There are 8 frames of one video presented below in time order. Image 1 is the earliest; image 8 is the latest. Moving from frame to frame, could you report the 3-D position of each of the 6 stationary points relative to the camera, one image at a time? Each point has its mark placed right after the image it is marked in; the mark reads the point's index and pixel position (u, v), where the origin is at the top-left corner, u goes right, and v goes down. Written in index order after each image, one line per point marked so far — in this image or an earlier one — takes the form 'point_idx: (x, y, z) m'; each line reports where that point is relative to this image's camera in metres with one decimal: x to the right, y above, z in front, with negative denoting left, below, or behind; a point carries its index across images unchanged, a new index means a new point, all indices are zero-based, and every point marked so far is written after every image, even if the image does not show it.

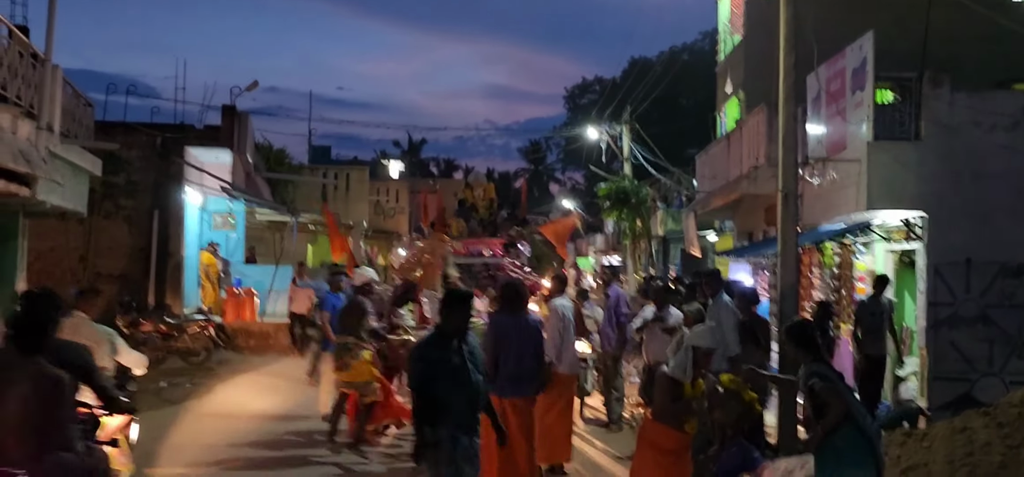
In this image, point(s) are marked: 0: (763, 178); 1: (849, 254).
0: (+2.9, +0.7, +10.6) m
1: (+4.2, -0.2, +11.4) m
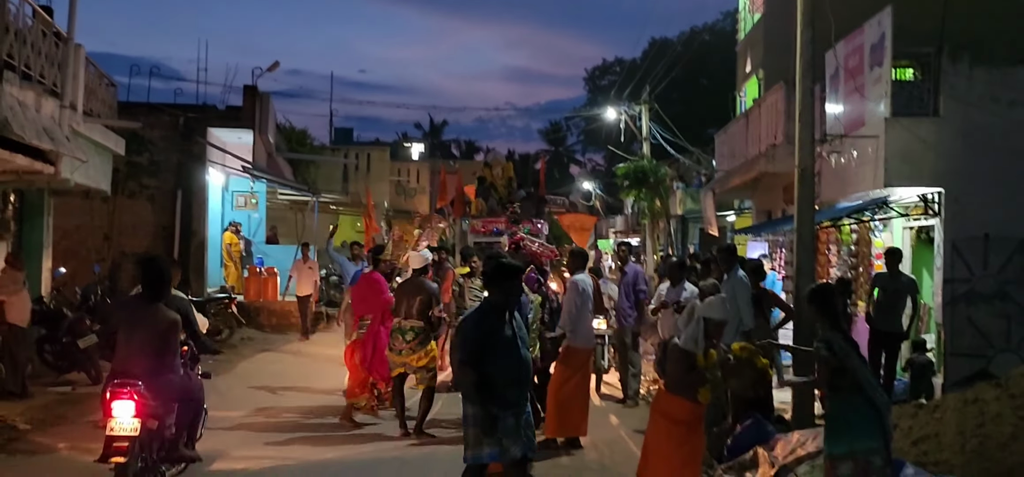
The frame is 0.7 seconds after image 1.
0: (+3.1, +1.0, +10.6) m
1: (+4.5, +0.1, +11.4) m
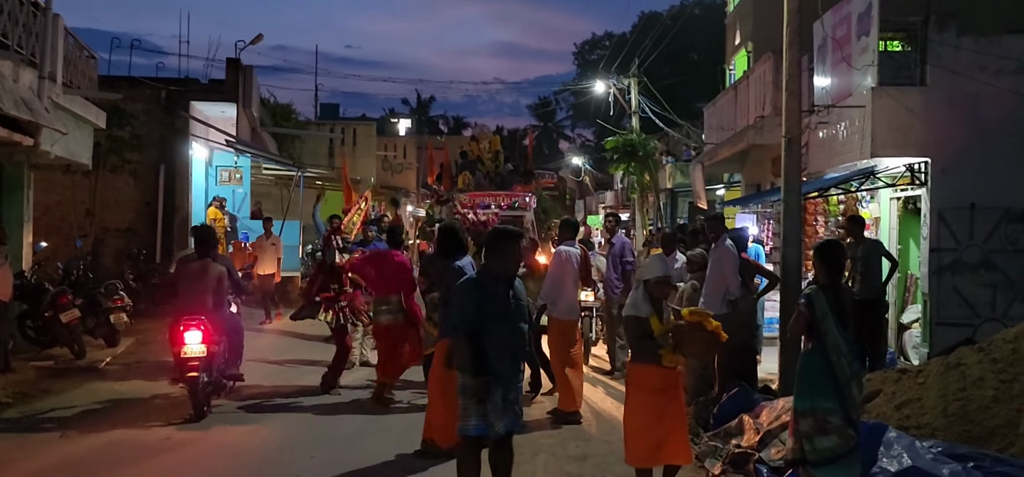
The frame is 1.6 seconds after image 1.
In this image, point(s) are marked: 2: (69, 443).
0: (+3.0, +1.3, +10.6) m
1: (+4.3, +0.5, +11.4) m
2: (-3.4, -1.5, +7.0) m
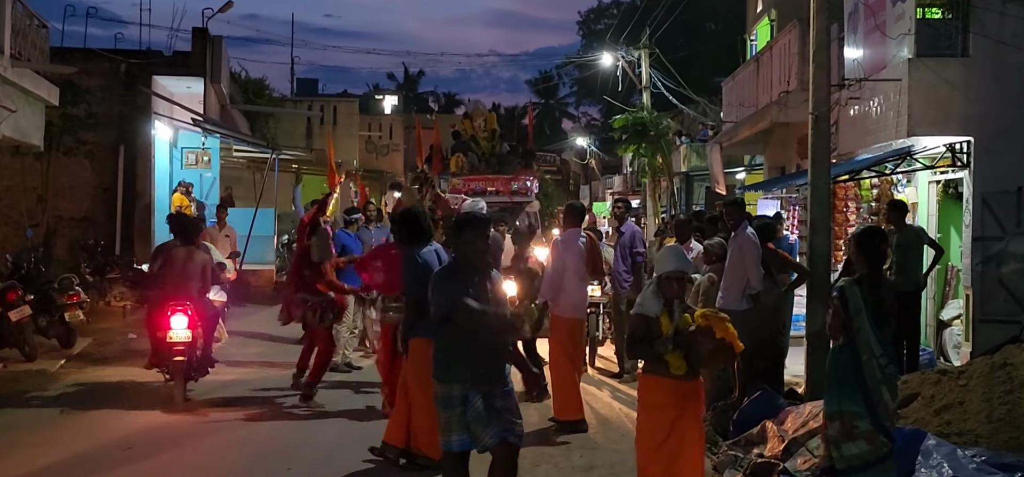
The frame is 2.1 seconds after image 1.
0: (+2.9, +1.4, +9.5) m
1: (+4.3, +0.6, +10.3) m
2: (-3.4, -1.4, +6.0) m
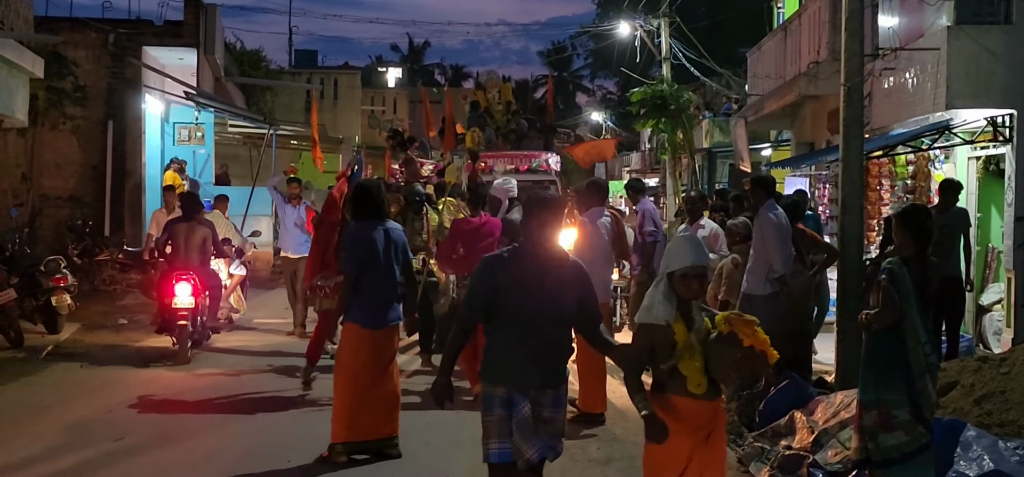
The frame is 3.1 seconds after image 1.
0: (+3.0, +1.6, +8.9) m
1: (+4.4, +0.8, +9.7) m
2: (-3.3, -1.3, +5.5) m
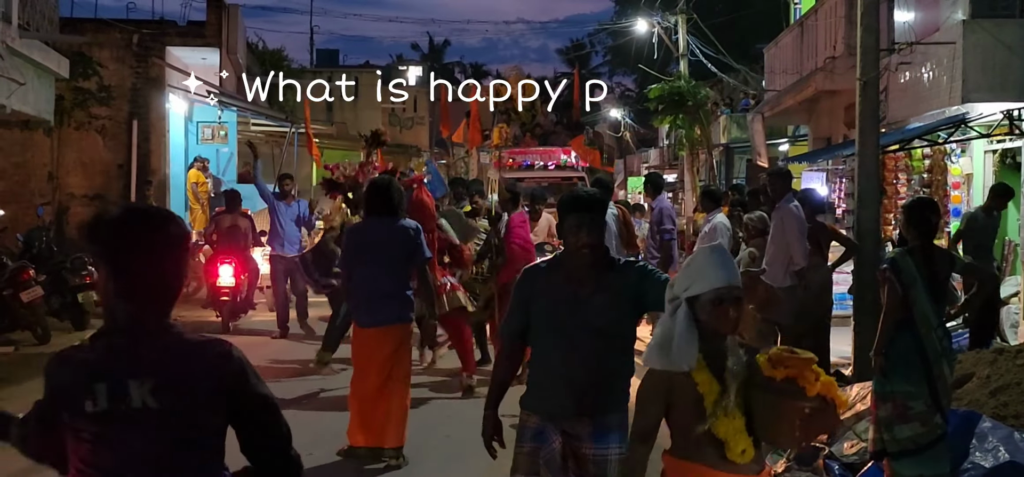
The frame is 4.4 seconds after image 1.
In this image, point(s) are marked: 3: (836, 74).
0: (+3.2, +1.7, +9.0) m
1: (+4.6, +0.9, +9.8) m
2: (-3.1, -1.2, +5.6) m
3: (+3.2, +1.6, +9.1) m
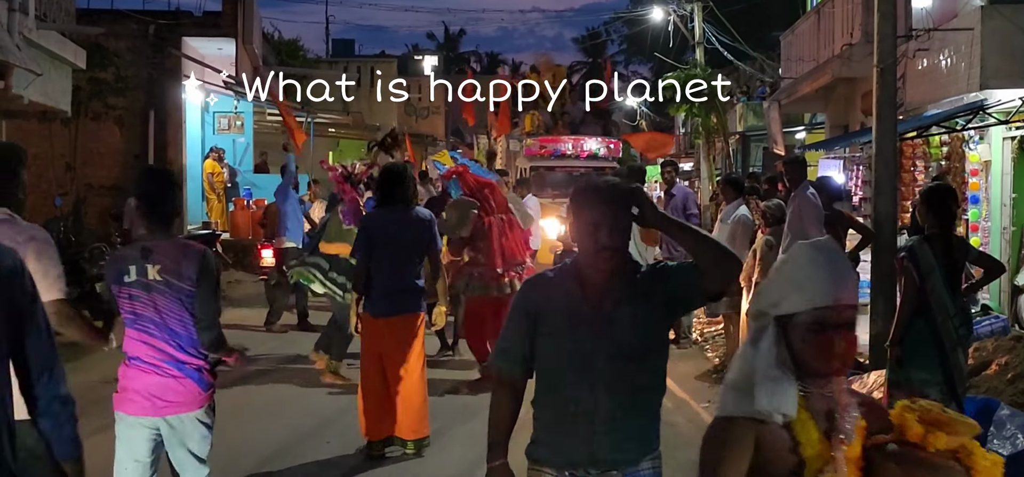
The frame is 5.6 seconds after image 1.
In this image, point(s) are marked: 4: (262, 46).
0: (+3.4, +1.8, +9.0) m
1: (+4.7, +1.0, +9.8) m
2: (-3.0, -1.1, +5.6) m
3: (+3.3, +1.7, +9.0) m
4: (-5.4, +4.0, +19.3) m
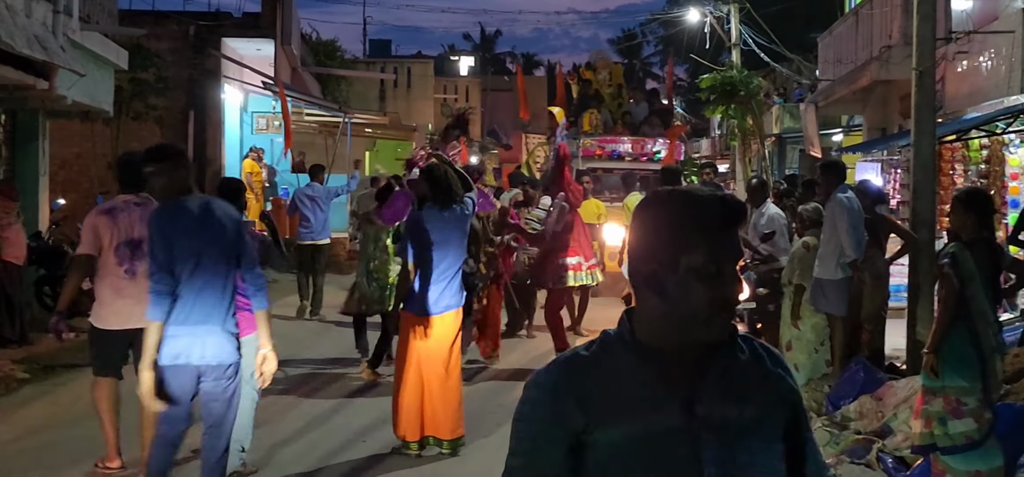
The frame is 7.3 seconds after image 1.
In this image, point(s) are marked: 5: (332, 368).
0: (+3.7, +1.8, +8.9) m
1: (+5.1, +1.0, +9.7) m
2: (-2.7, -1.1, +5.7) m
3: (+3.7, +1.7, +9.0) m
4: (-4.7, +4.1, +19.4) m
5: (-1.8, -1.2, +8.9) m
